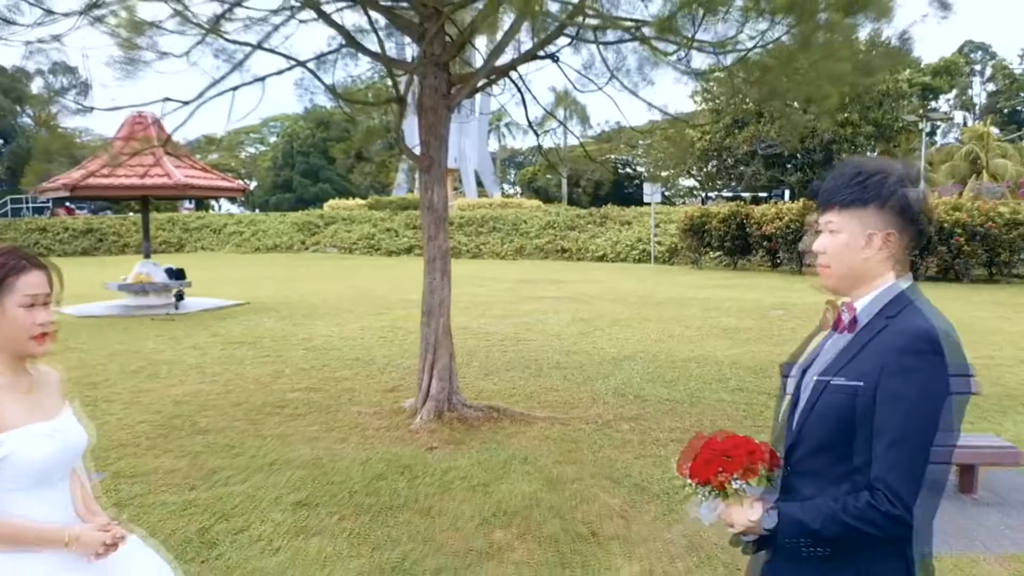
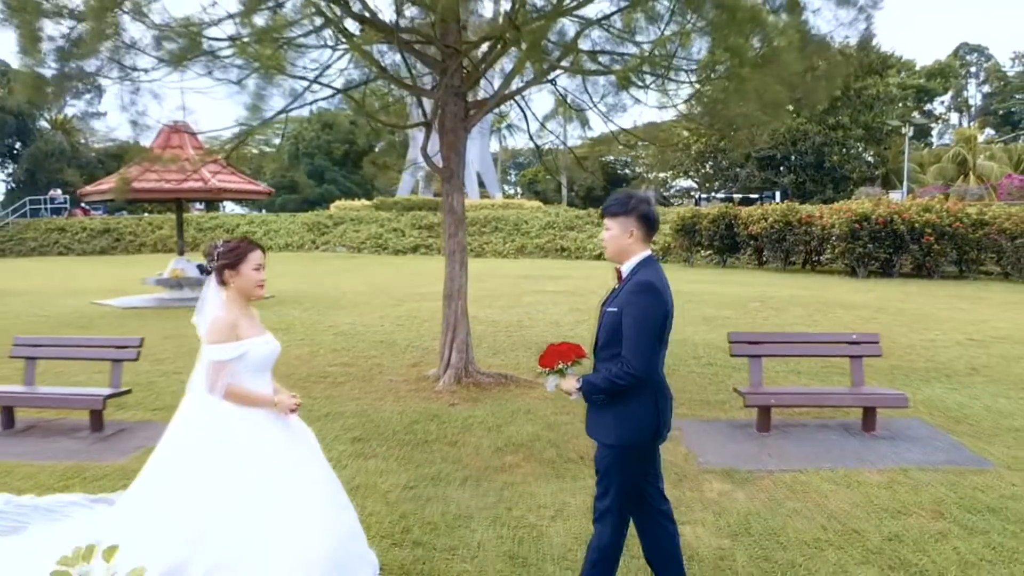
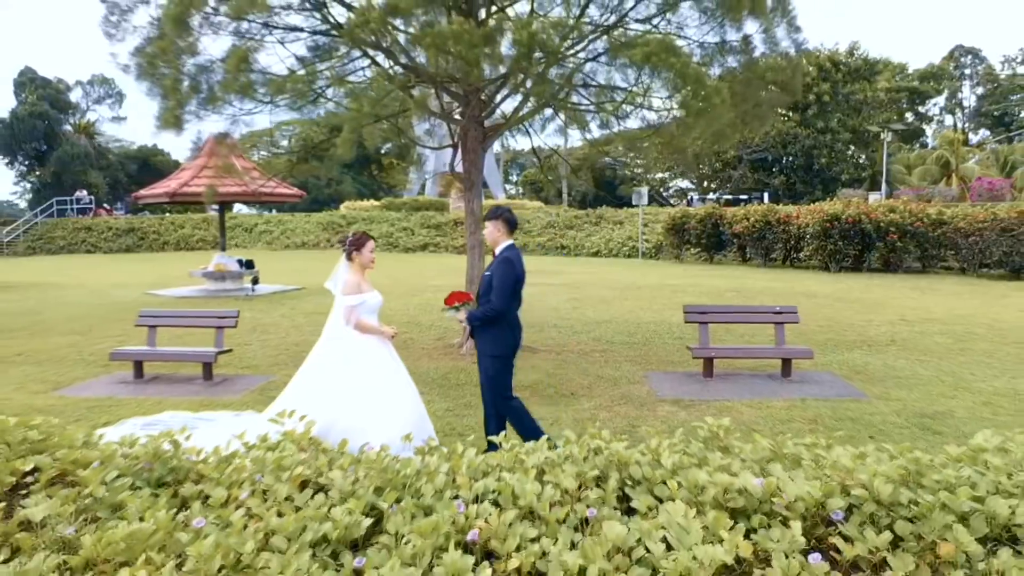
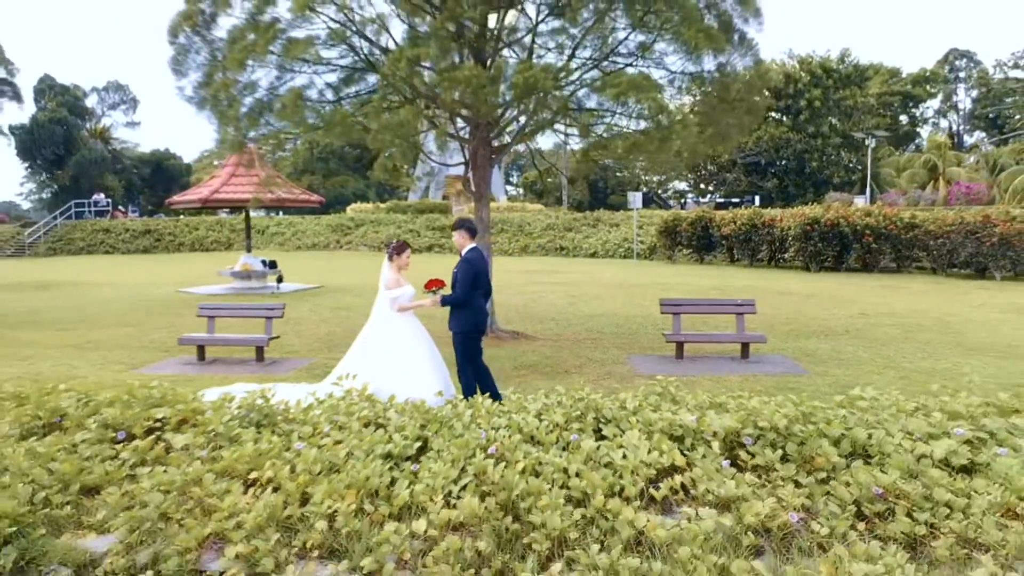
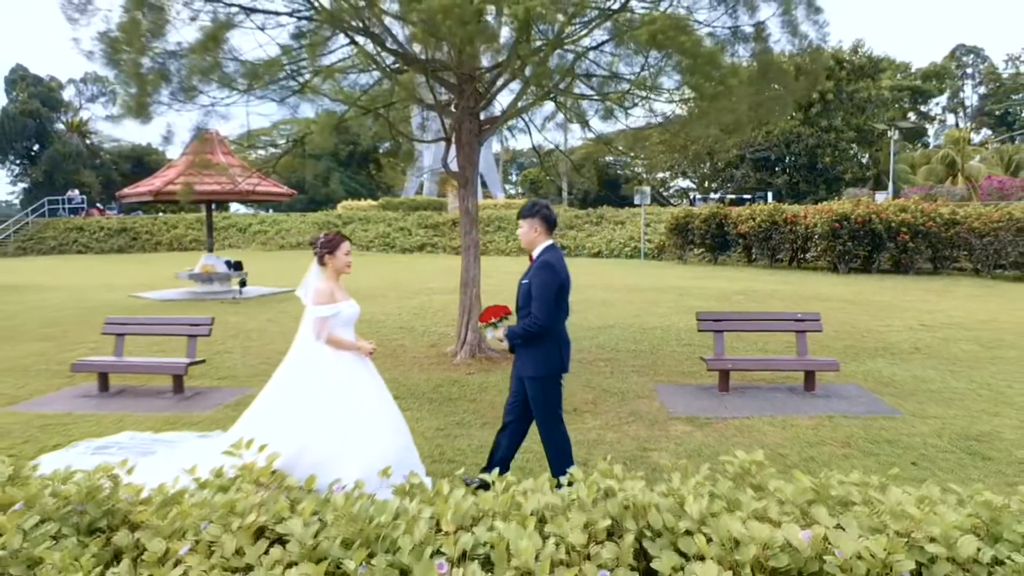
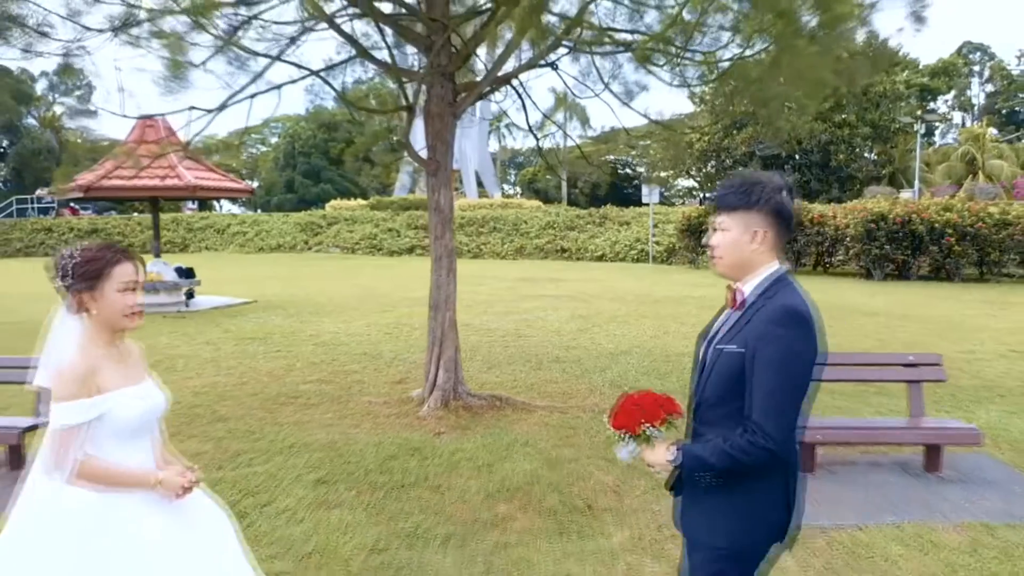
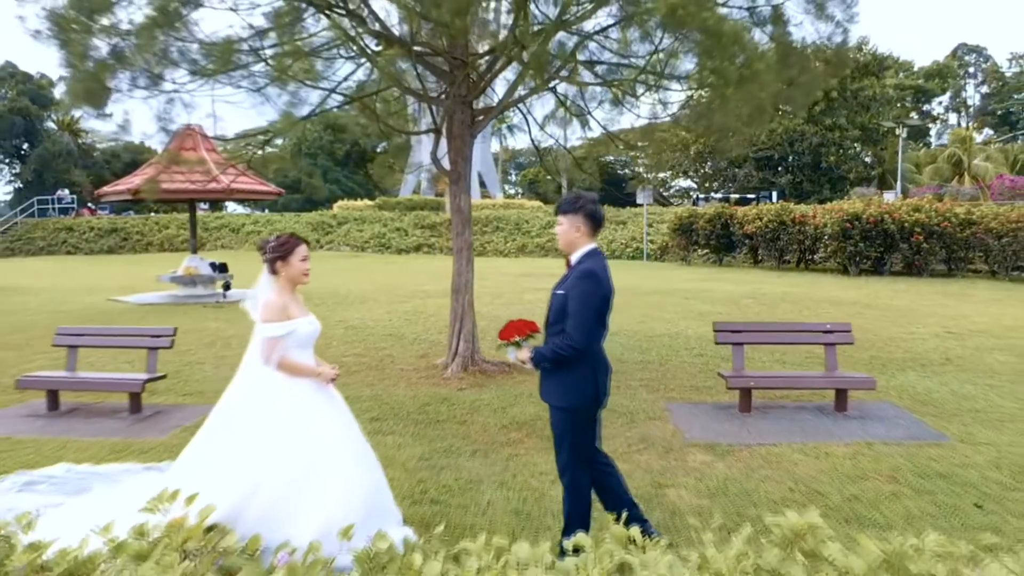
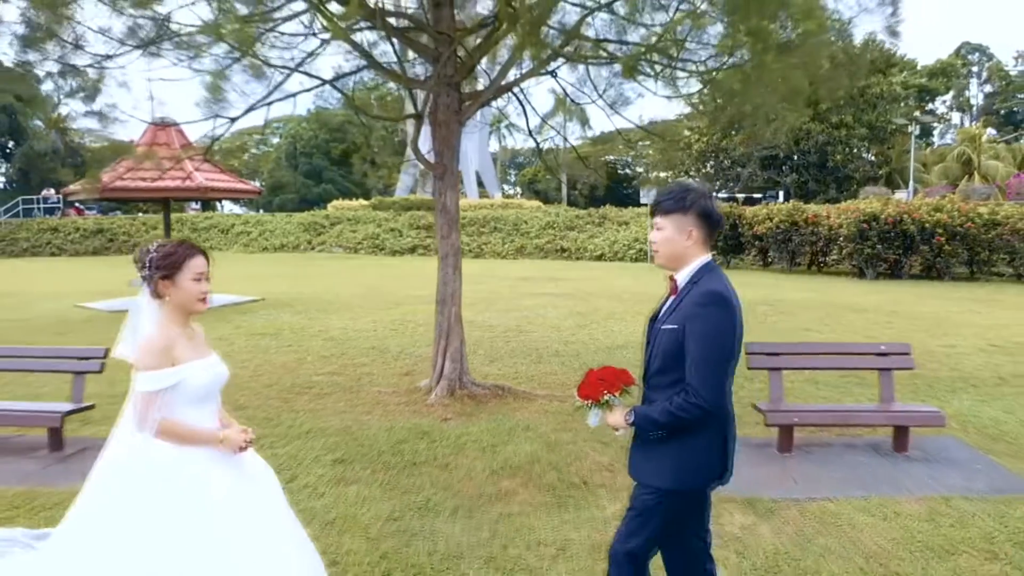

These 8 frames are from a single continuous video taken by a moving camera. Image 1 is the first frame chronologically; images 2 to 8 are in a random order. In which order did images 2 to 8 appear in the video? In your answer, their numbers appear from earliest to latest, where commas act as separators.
6, 8, 2, 7, 5, 3, 4
